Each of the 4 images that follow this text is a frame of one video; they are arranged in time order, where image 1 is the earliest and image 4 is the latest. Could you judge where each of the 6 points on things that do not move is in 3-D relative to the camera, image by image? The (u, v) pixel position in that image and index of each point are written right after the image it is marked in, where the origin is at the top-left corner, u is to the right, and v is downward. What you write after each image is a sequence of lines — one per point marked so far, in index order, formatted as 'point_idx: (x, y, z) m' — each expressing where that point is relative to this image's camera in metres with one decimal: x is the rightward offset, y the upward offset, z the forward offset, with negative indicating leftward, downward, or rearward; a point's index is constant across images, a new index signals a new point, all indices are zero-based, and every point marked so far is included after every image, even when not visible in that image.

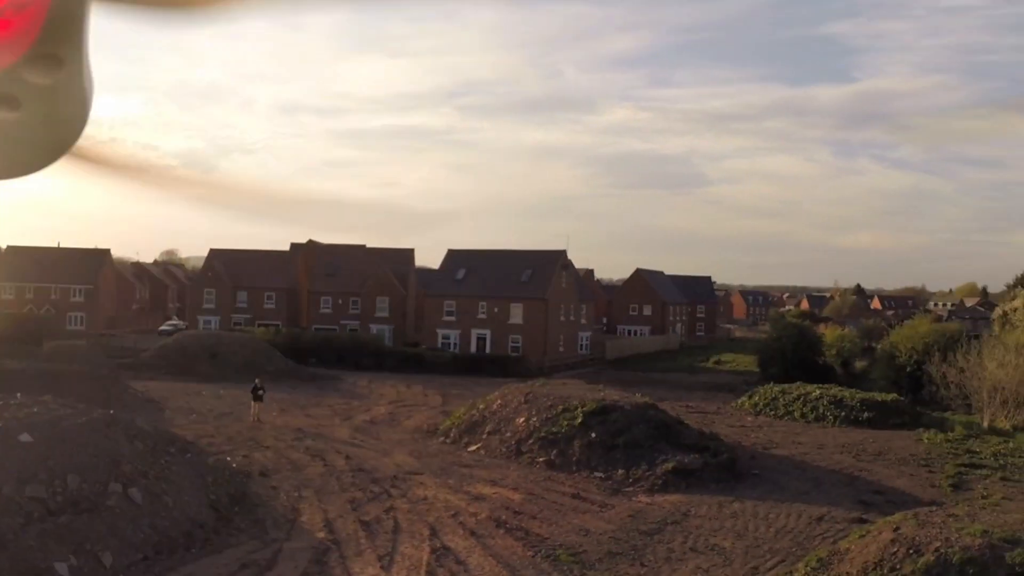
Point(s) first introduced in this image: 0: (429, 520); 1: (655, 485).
0: (-1.4, -3.7, +14.8) m
1: (+2.8, -3.9, +18.5) m
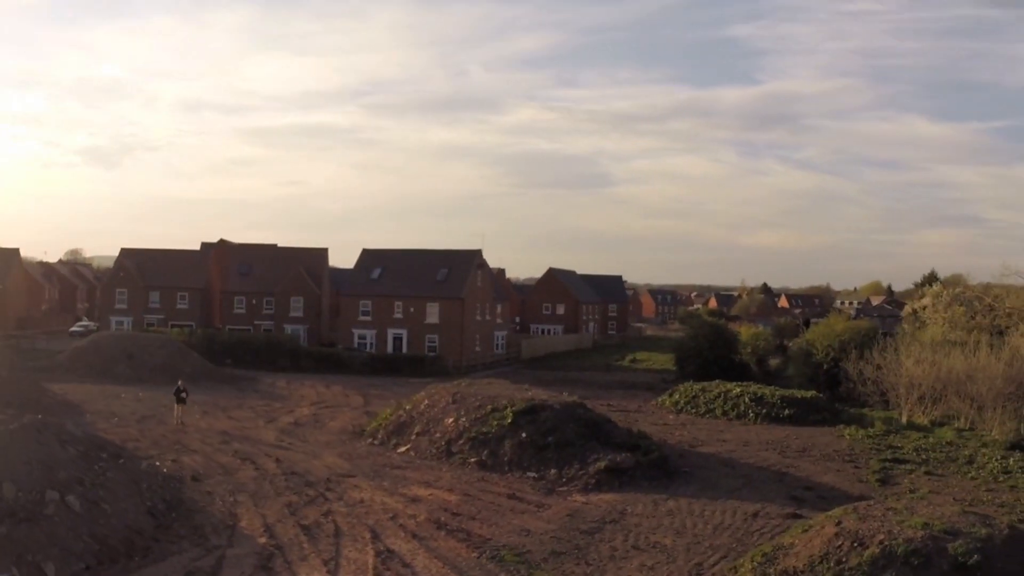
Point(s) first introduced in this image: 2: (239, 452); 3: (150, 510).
0: (-2.2, -3.7, +14.5) m
1: (+1.6, -3.9, +18.5) m
2: (-5.8, -3.5, +19.9) m
3: (-5.4, -3.3, +13.8) m
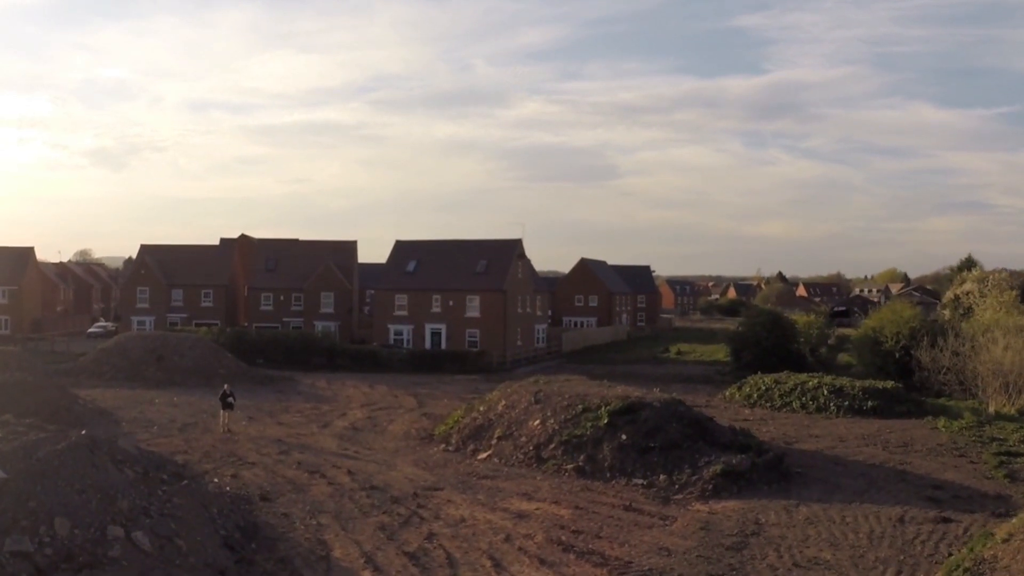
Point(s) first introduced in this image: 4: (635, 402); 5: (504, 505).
0: (-0.4, -3.4, +12.2) m
1: (+3.5, -3.5, +16.2) m
2: (-4.0, -3.3, +17.6) m
3: (-3.6, -3.1, +11.5) m
4: (+2.4, -2.3, +18.5) m
5: (-0.1, -3.4, +14.6) m
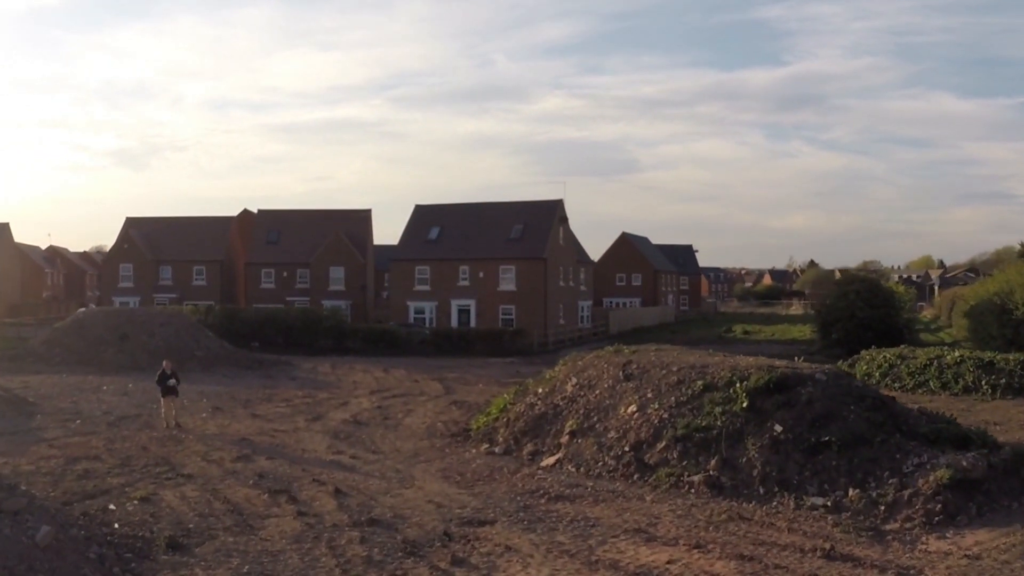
0: (+0.5, -2.3, +5.7) m
1: (+4.5, -2.3, +9.6) m
2: (-2.9, -2.3, +11.1) m
3: (-2.7, -2.1, +5.0) m
4: (+3.5, -1.1, +11.9) m
5: (+0.8, -2.3, +8.1) m
